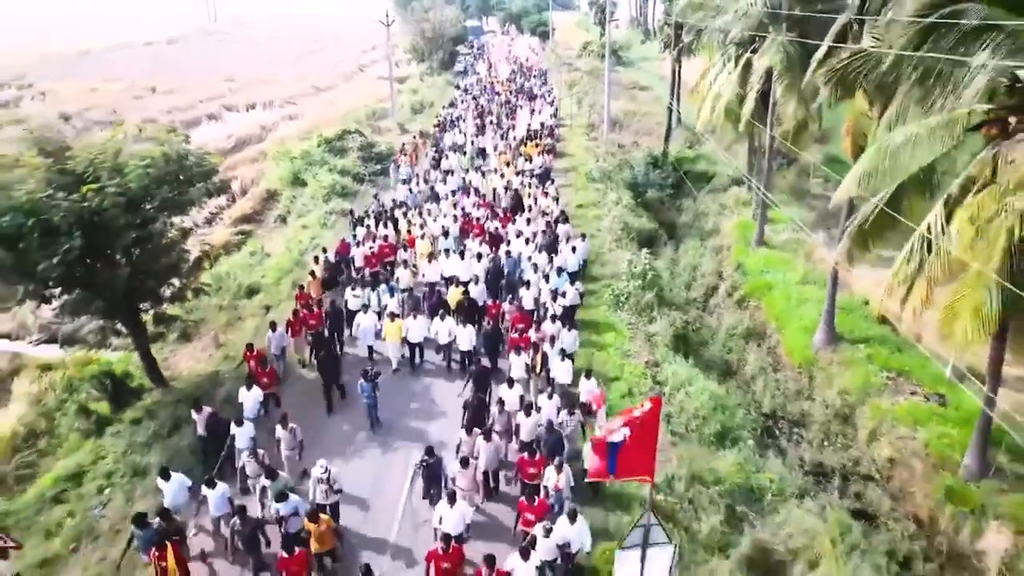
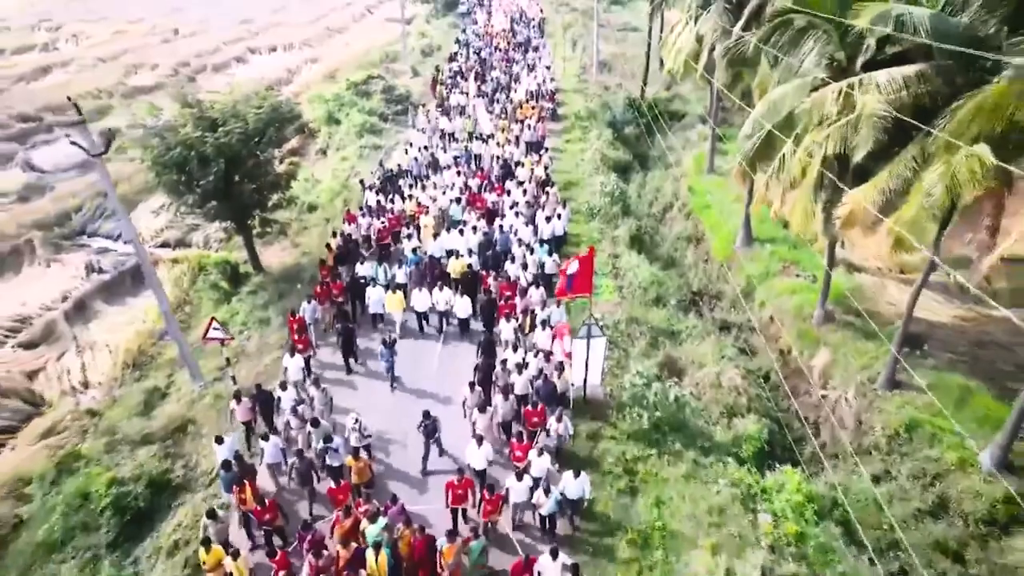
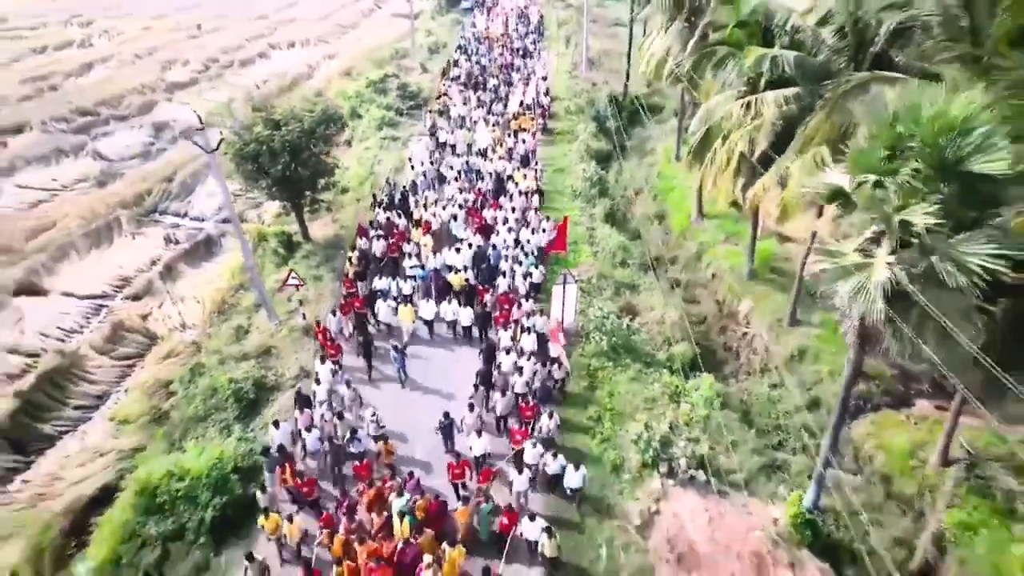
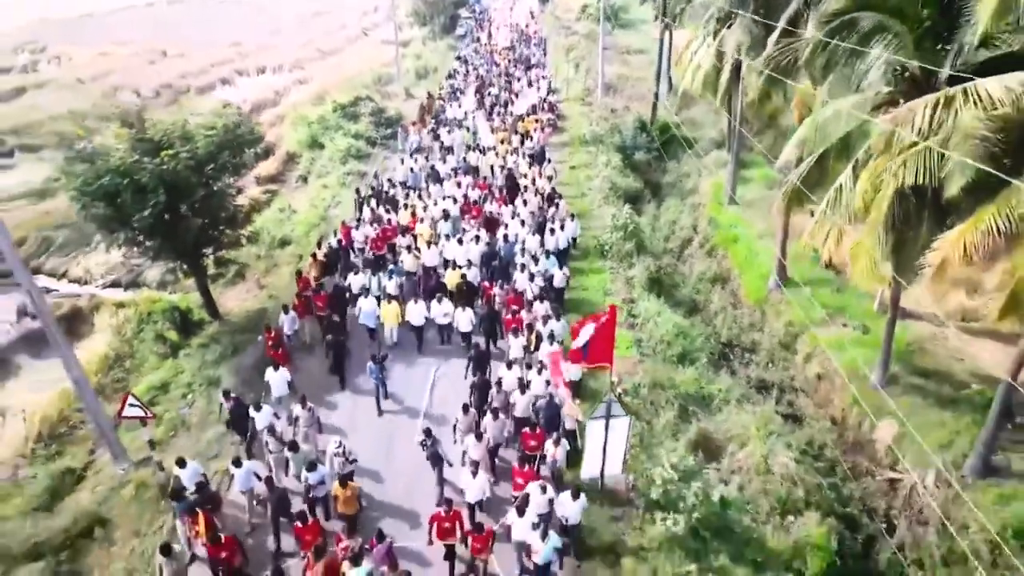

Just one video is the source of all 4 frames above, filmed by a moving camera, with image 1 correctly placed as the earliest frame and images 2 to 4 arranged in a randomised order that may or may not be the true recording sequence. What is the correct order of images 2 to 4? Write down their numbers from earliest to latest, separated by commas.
4, 2, 3
